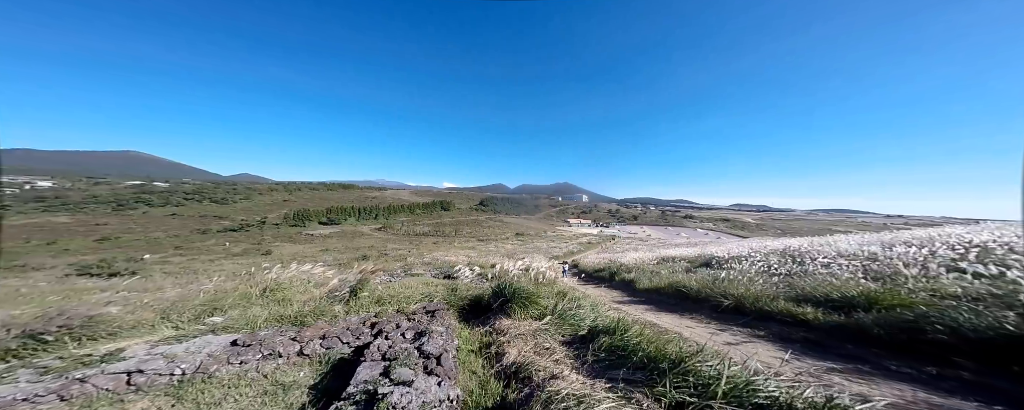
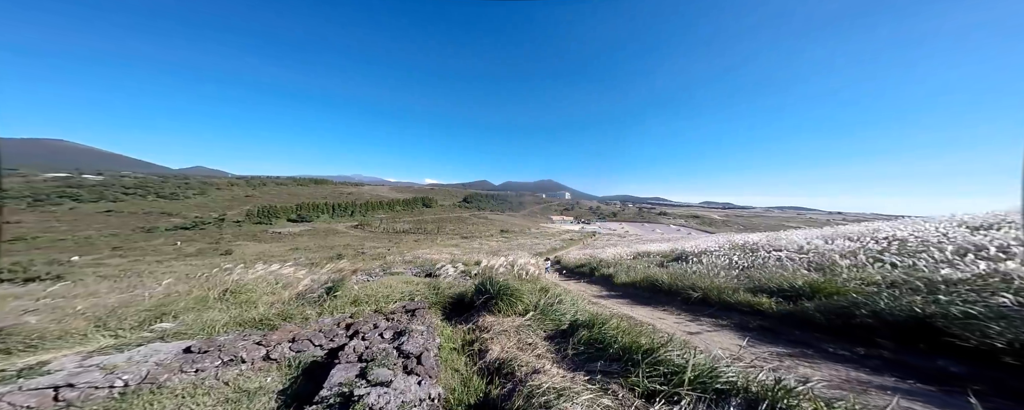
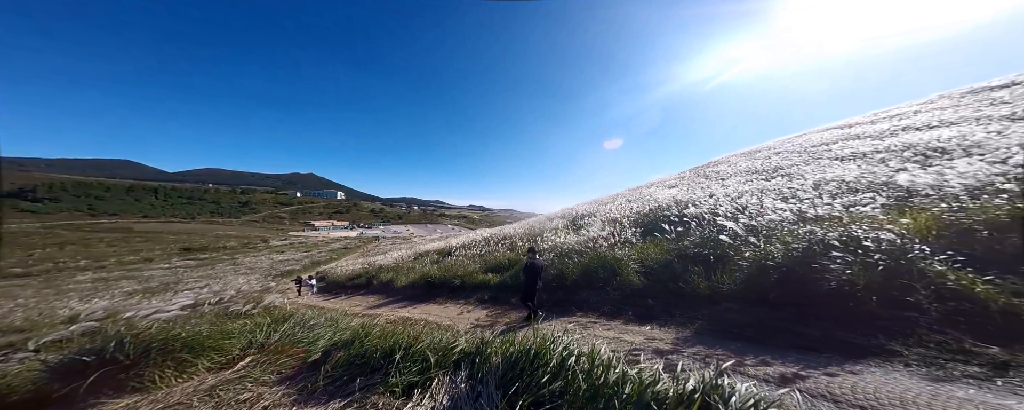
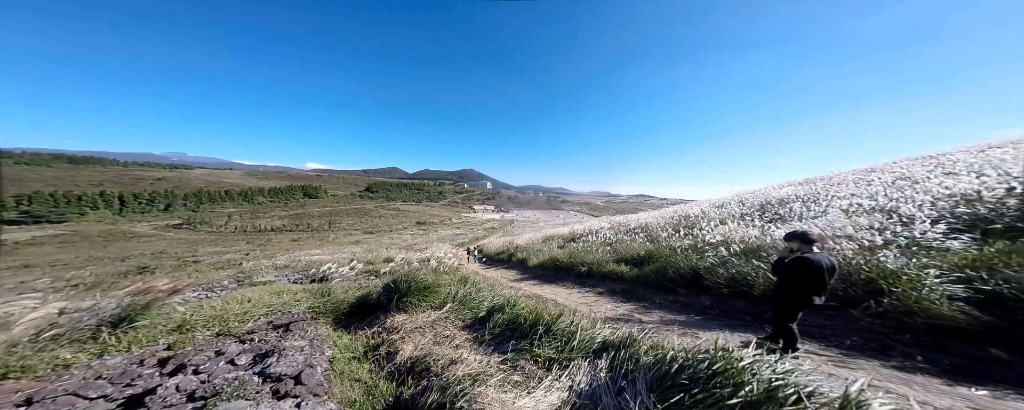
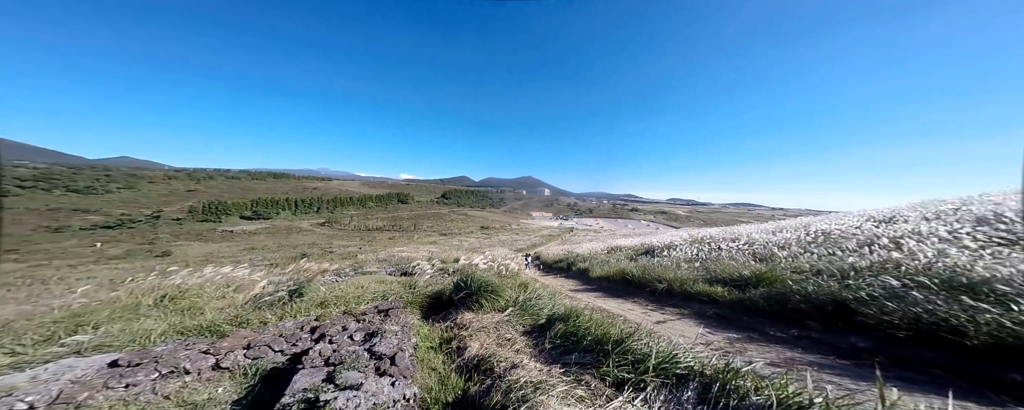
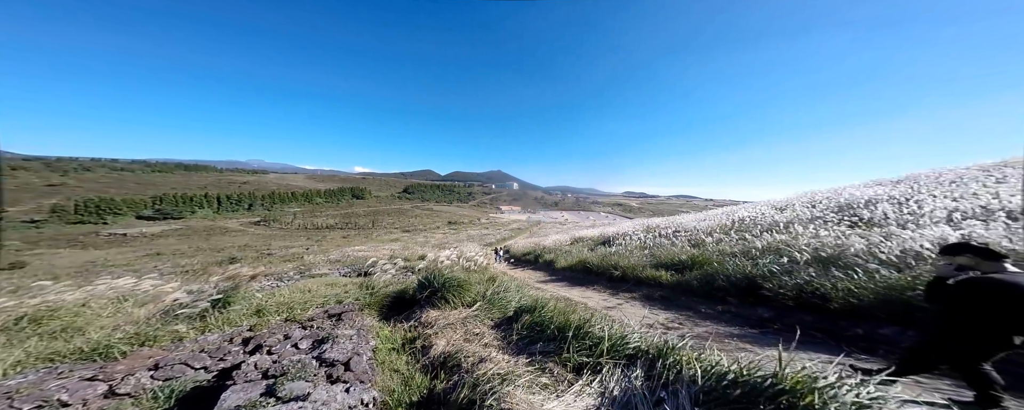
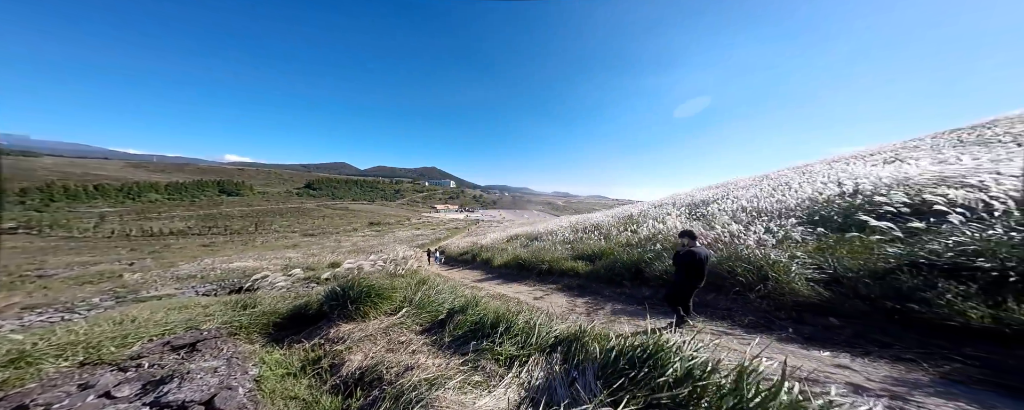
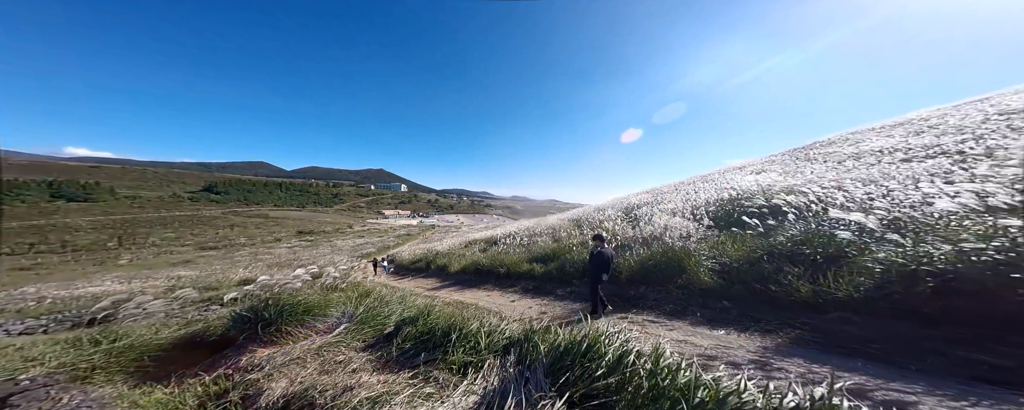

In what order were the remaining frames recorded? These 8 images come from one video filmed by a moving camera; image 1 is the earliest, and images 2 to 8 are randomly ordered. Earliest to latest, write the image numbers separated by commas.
2, 5, 6, 4, 7, 8, 3
